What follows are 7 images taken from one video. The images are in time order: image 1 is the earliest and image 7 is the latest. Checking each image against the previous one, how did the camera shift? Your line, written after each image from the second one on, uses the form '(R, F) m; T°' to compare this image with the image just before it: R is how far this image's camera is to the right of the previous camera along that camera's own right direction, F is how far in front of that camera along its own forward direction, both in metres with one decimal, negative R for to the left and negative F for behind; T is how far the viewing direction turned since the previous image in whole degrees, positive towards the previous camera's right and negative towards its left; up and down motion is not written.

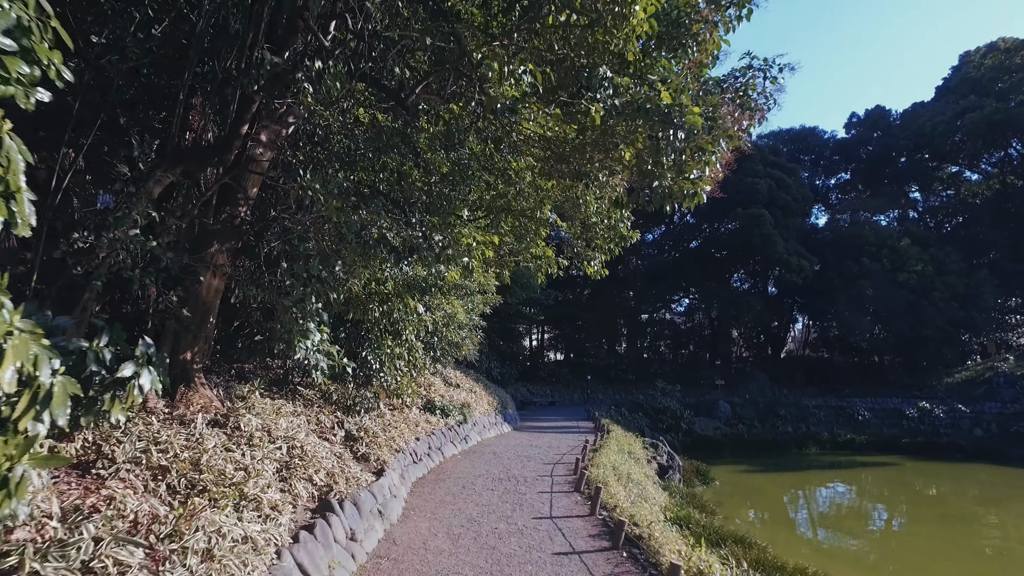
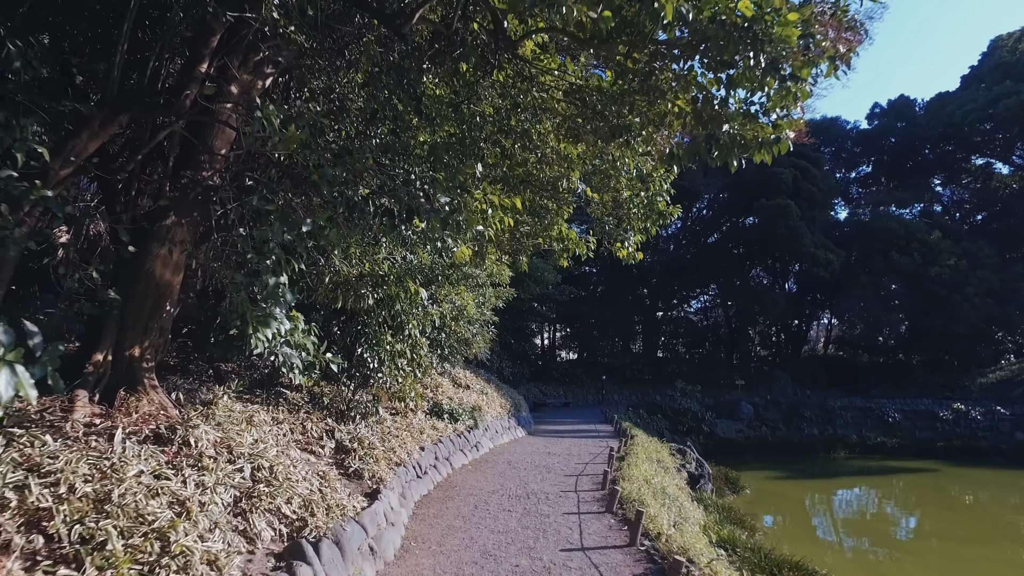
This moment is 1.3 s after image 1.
(-0.1, +1.1) m; -1°
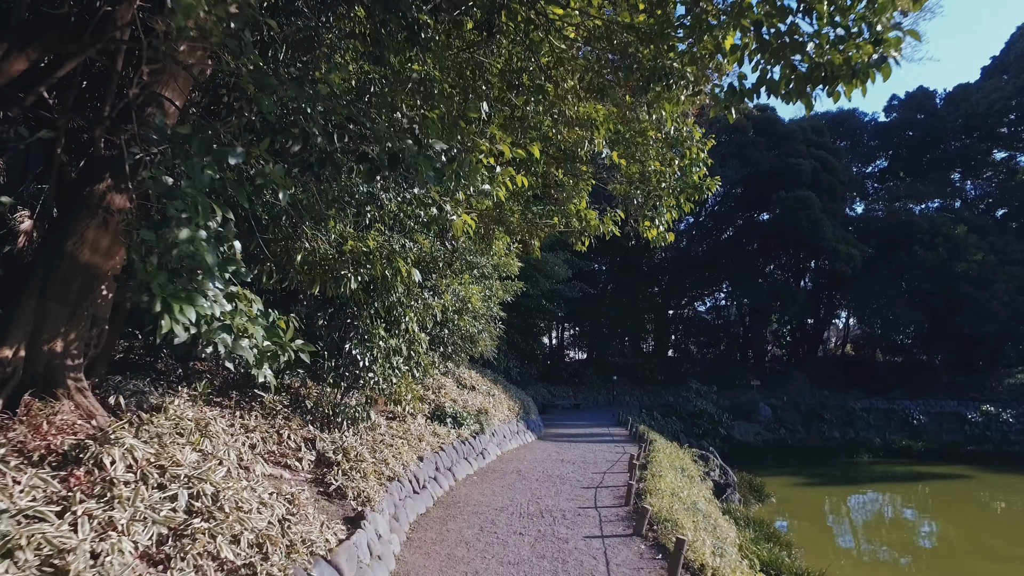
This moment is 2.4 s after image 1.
(0.0, +0.9) m; -1°
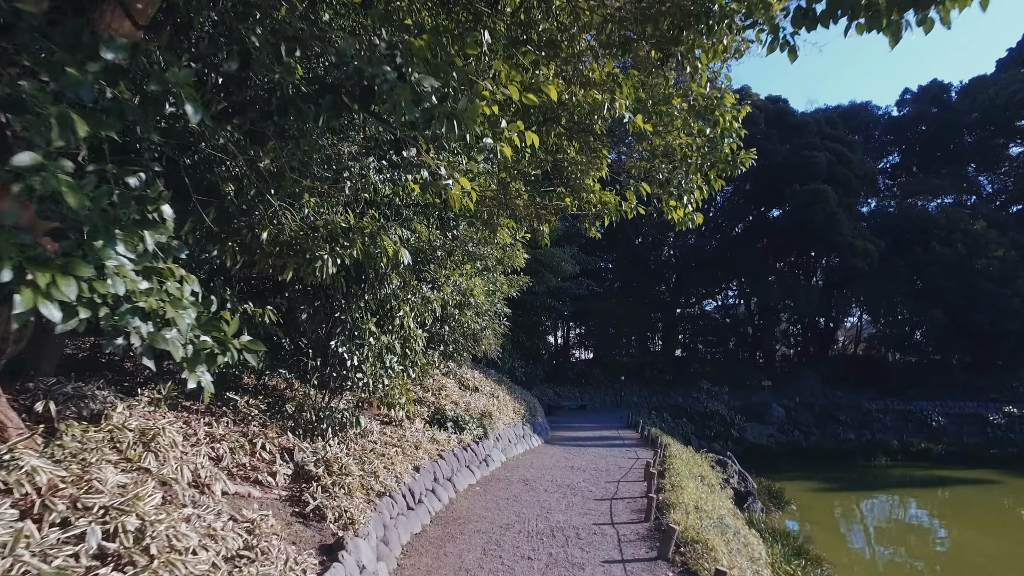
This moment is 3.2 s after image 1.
(0.0, +0.7) m; 0°
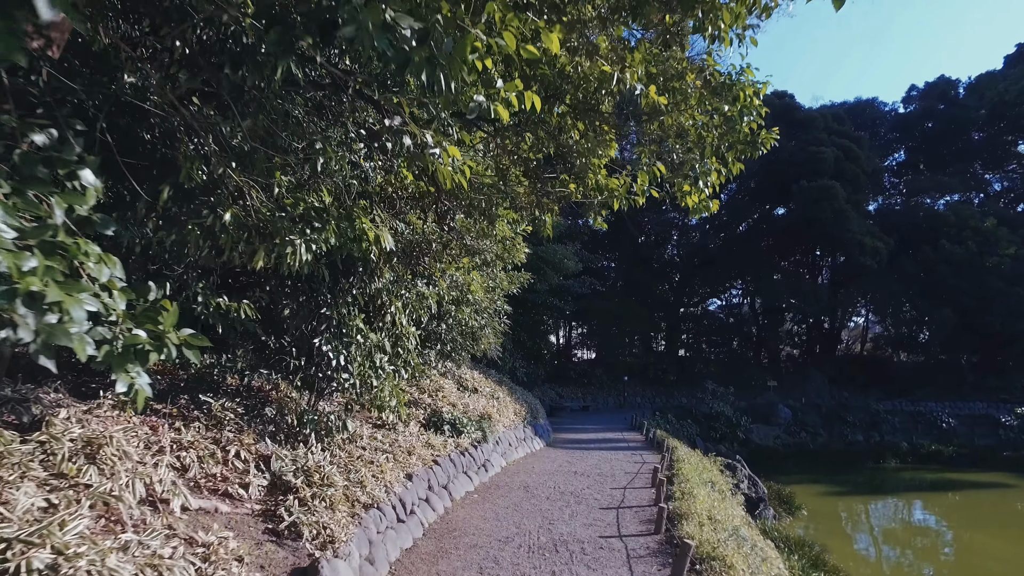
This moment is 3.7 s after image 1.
(0.0, +0.4) m; 0°
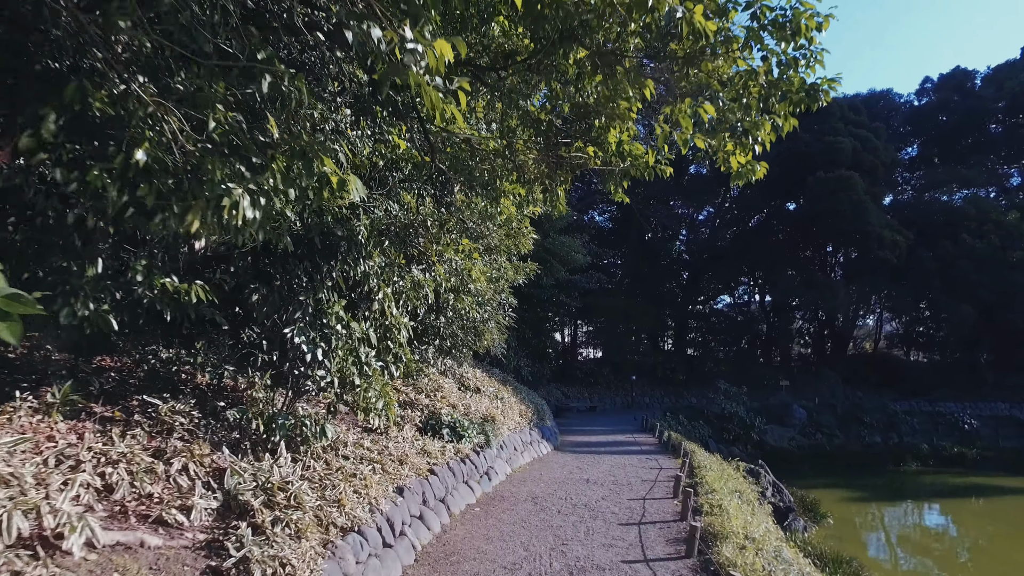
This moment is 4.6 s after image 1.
(0.0, +0.8) m; 0°
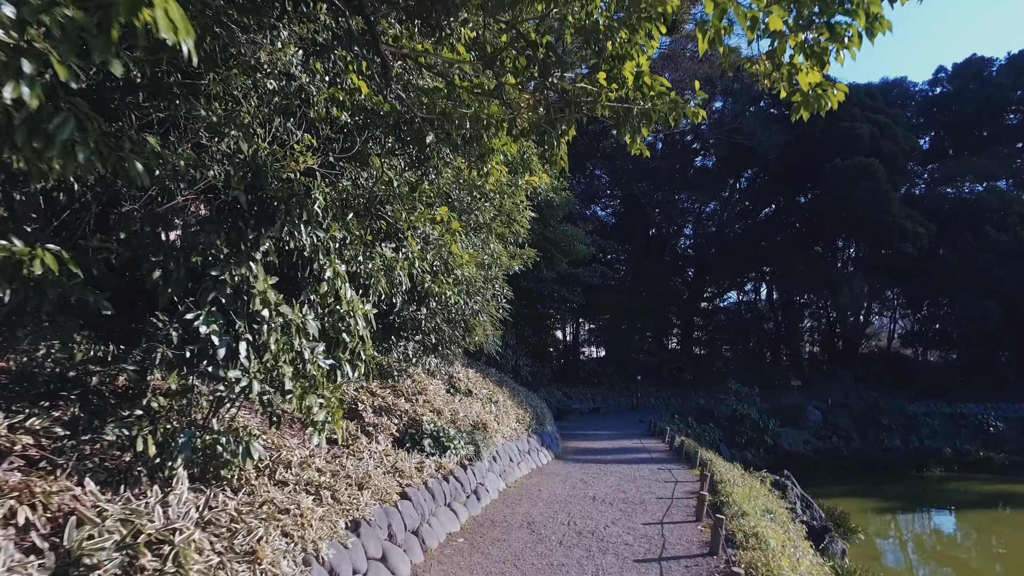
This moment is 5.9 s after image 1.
(+0.1, +1.1) m; 0°
